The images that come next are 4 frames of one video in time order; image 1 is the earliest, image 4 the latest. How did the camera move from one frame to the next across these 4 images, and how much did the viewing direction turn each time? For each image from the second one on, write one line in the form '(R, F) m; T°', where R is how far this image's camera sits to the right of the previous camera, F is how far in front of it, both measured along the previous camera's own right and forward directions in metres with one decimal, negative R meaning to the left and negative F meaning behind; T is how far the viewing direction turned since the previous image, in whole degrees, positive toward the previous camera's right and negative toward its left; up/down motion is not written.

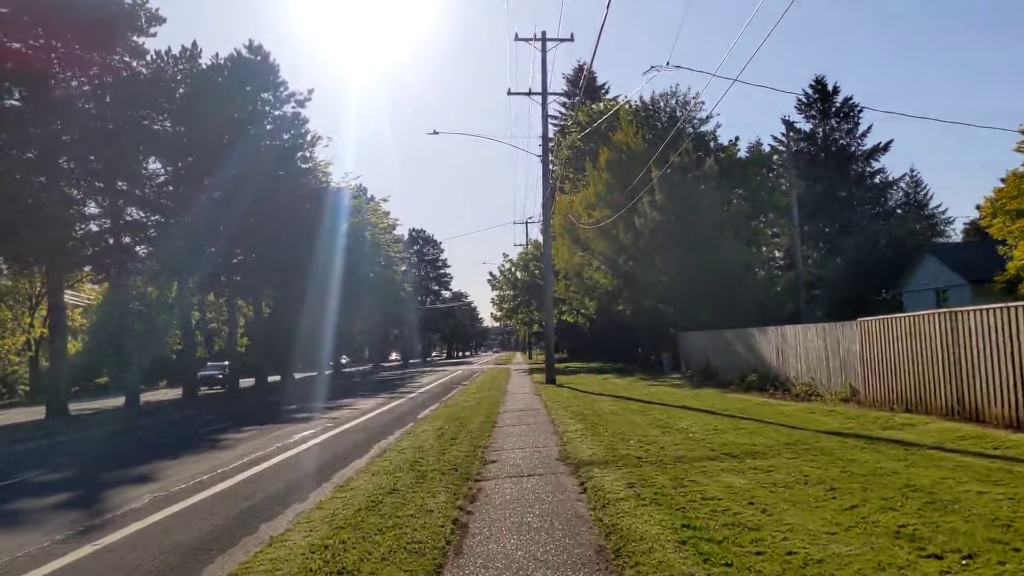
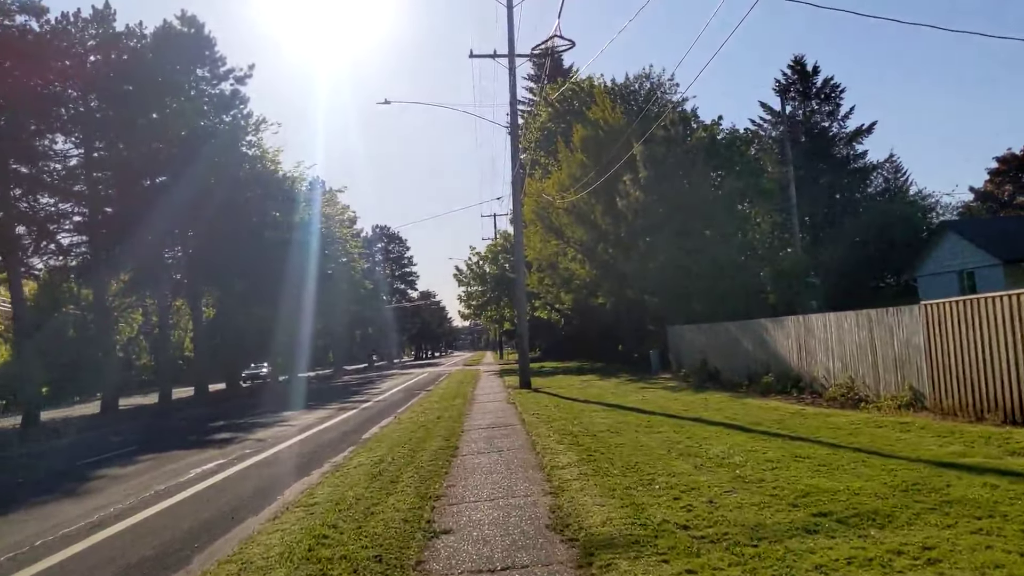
(+0.1, +4.0) m; +2°
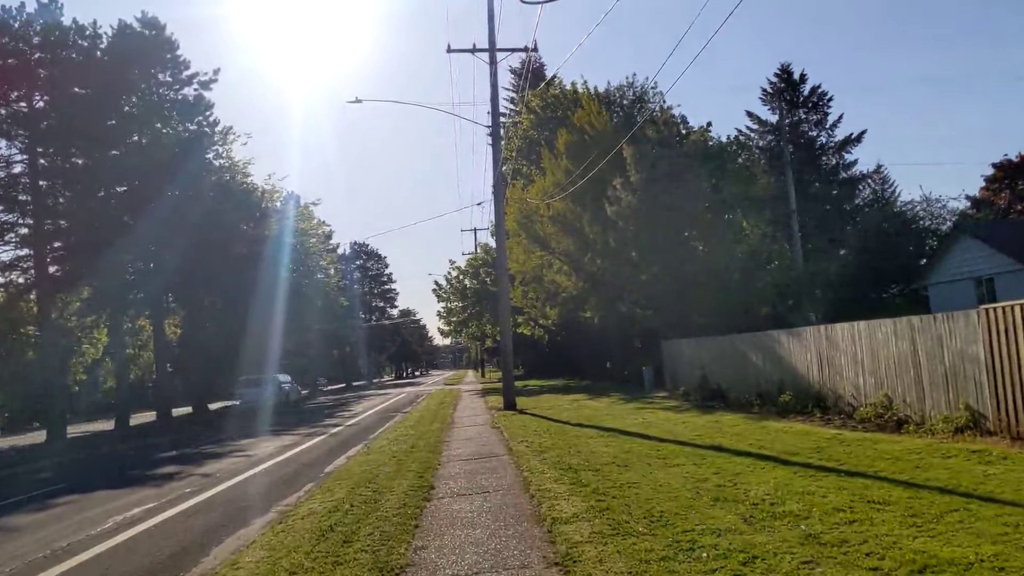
(0.0, +2.2) m; +1°
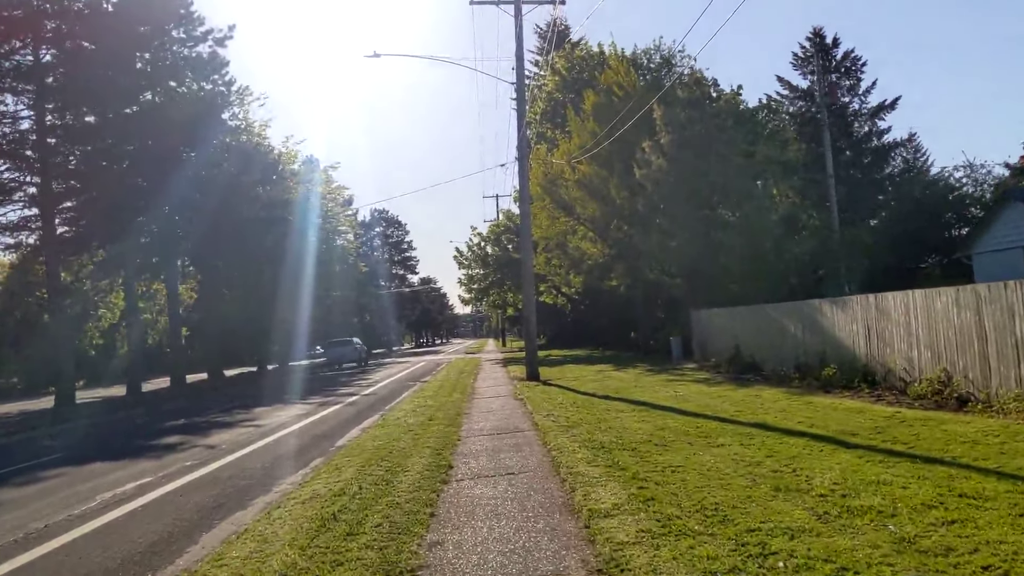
(-0.1, +1.1) m; -1°
